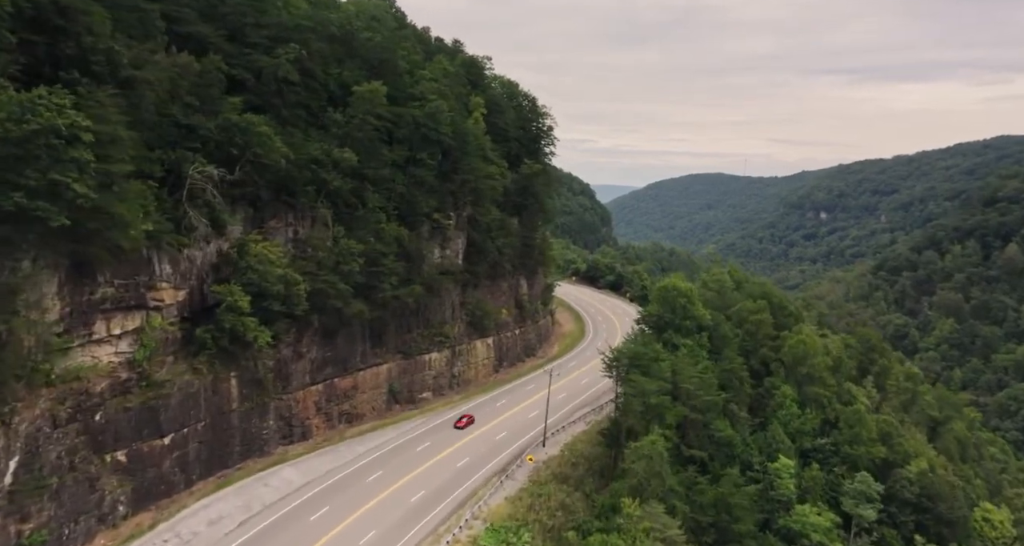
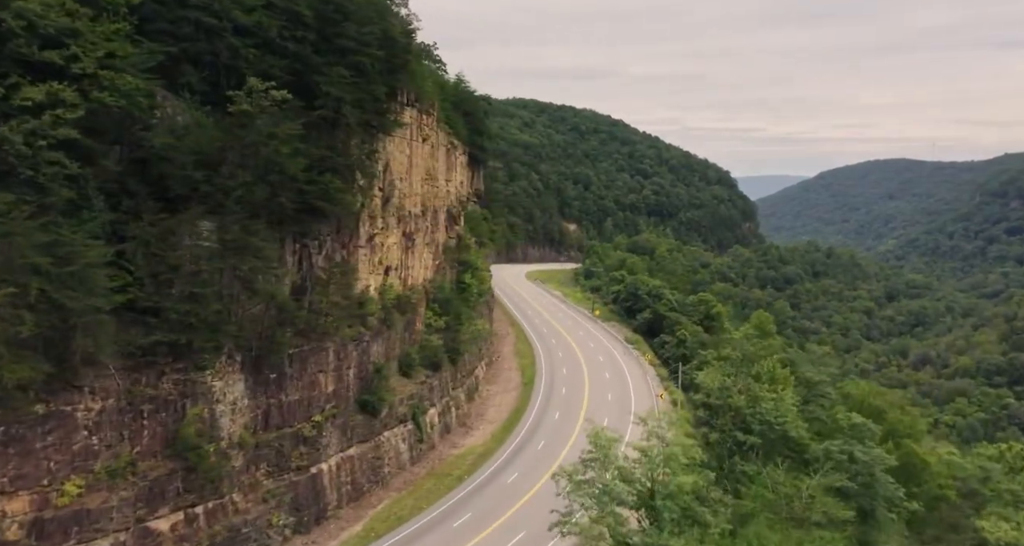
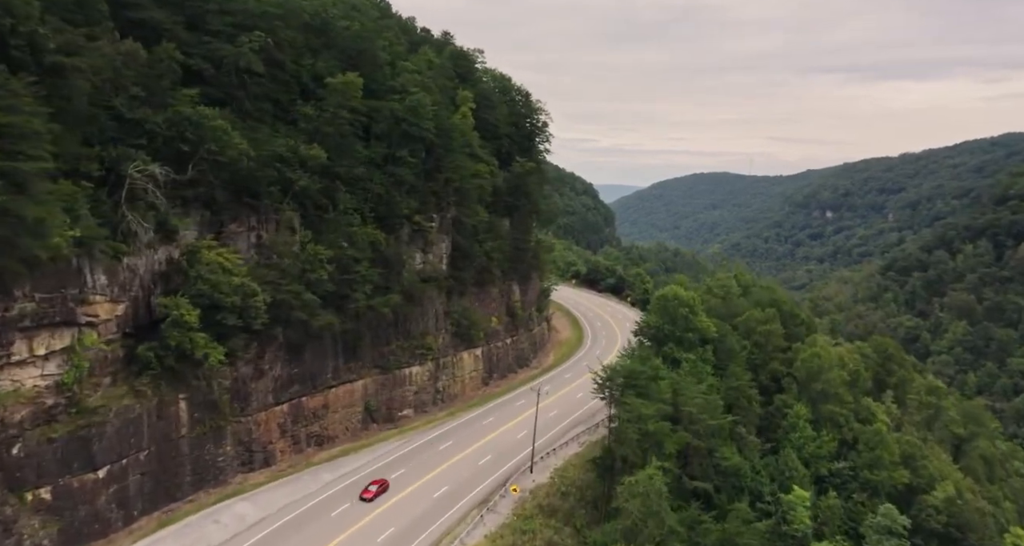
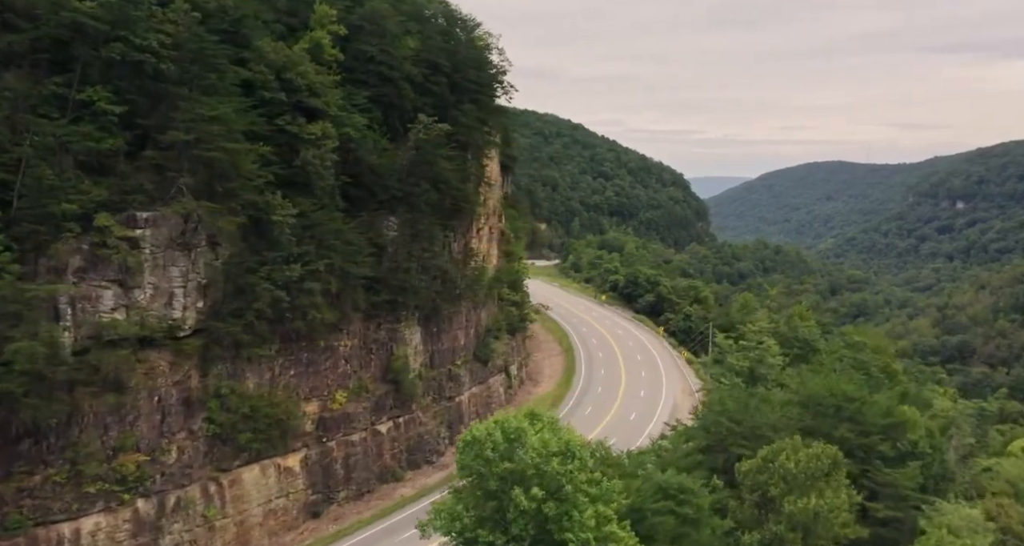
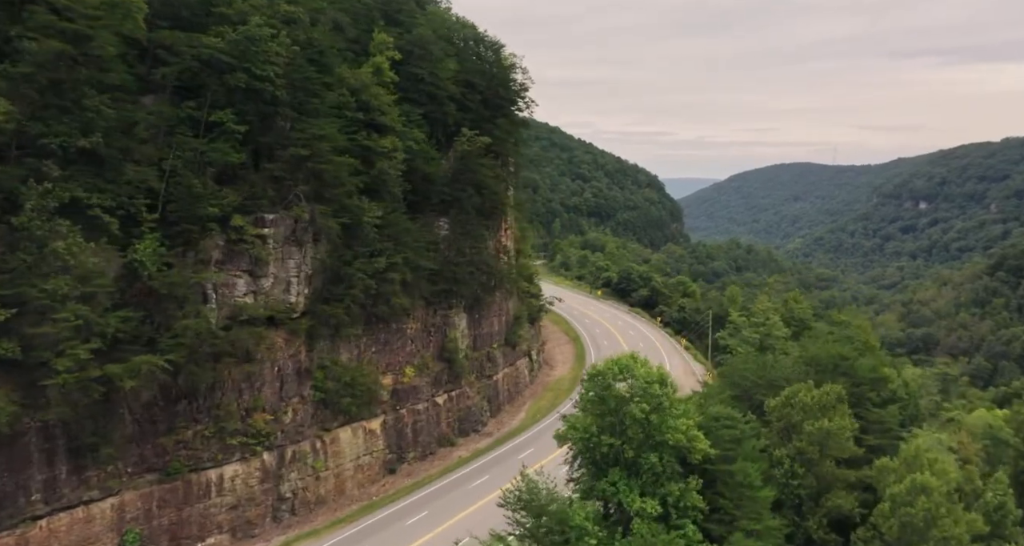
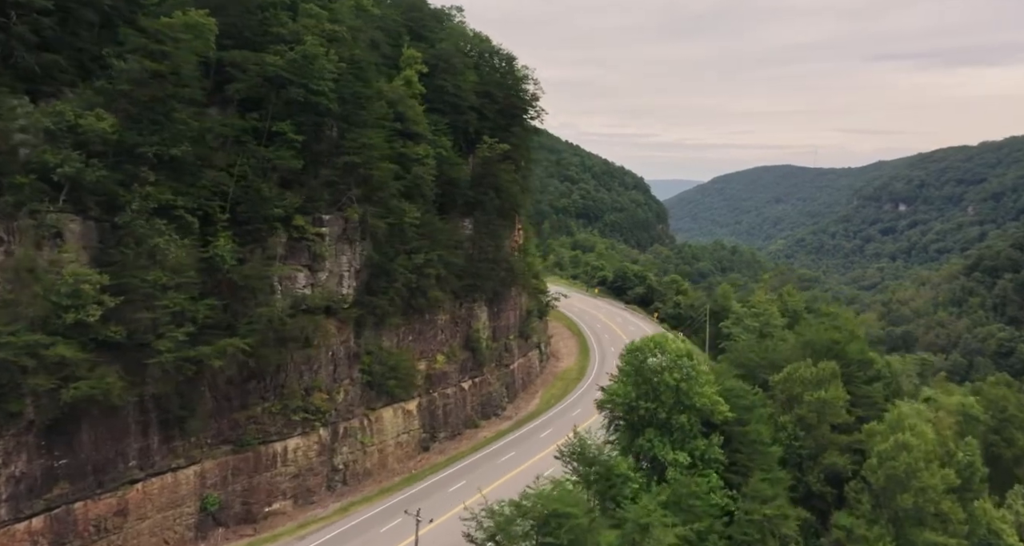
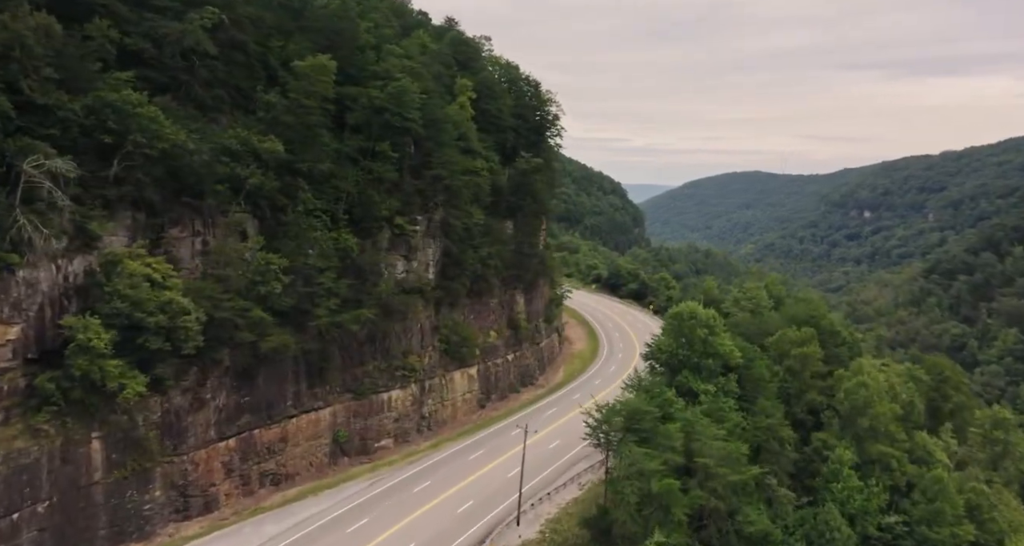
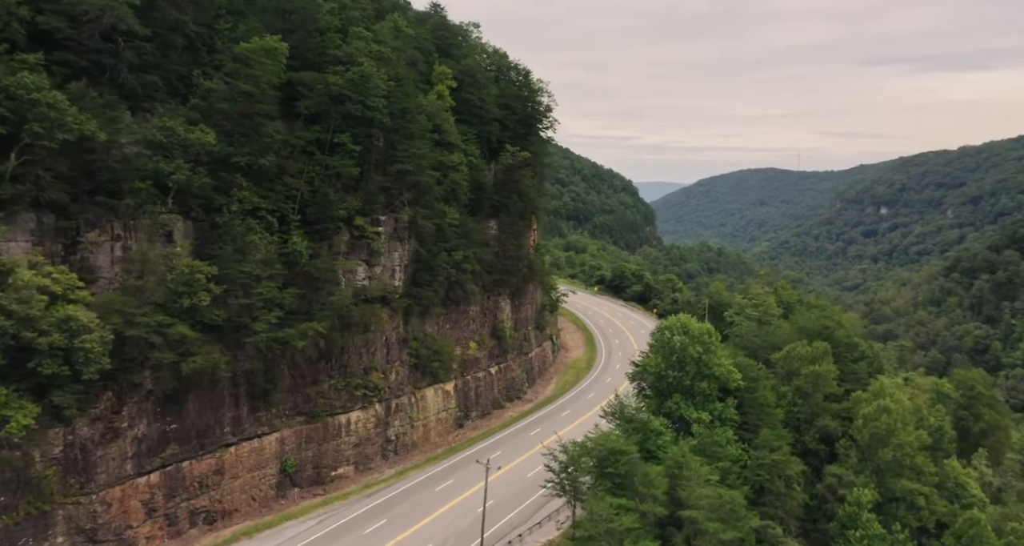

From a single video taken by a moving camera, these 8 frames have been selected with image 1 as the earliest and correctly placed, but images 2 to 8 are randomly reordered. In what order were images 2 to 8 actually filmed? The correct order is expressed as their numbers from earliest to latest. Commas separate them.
3, 7, 8, 6, 5, 4, 2
